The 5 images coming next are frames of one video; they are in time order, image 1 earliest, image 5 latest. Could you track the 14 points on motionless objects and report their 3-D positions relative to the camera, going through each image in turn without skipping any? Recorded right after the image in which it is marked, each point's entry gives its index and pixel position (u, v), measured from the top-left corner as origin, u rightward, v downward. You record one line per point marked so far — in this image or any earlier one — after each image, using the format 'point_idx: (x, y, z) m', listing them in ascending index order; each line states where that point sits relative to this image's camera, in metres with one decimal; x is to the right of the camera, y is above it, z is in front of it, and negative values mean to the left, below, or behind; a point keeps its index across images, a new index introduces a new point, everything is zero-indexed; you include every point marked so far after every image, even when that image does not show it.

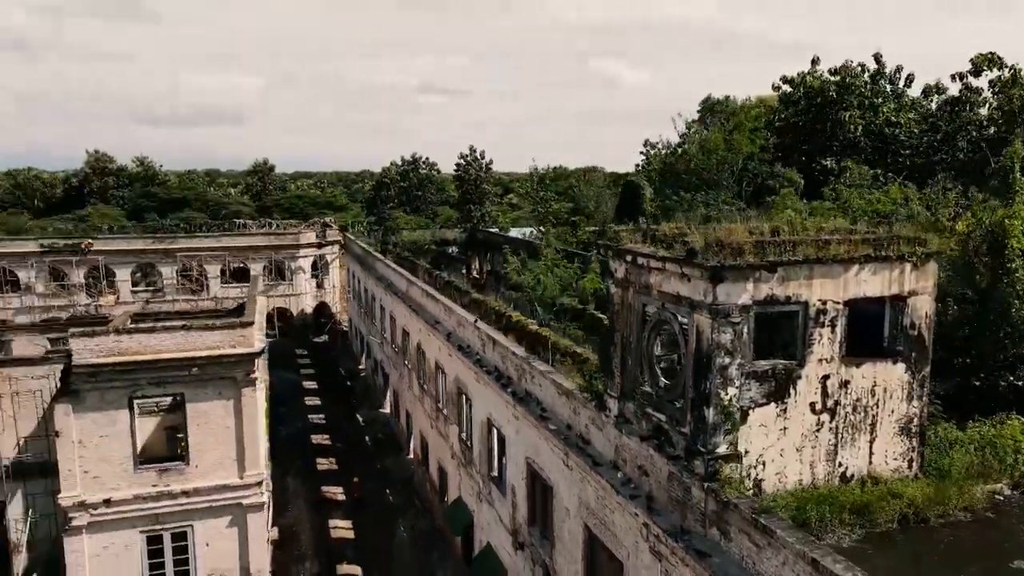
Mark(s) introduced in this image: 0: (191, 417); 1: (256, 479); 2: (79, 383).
0: (-6.5, -2.6, +14.9) m
1: (-5.3, -4.0, +15.4) m
2: (-8.2, -1.8, +14.1) m
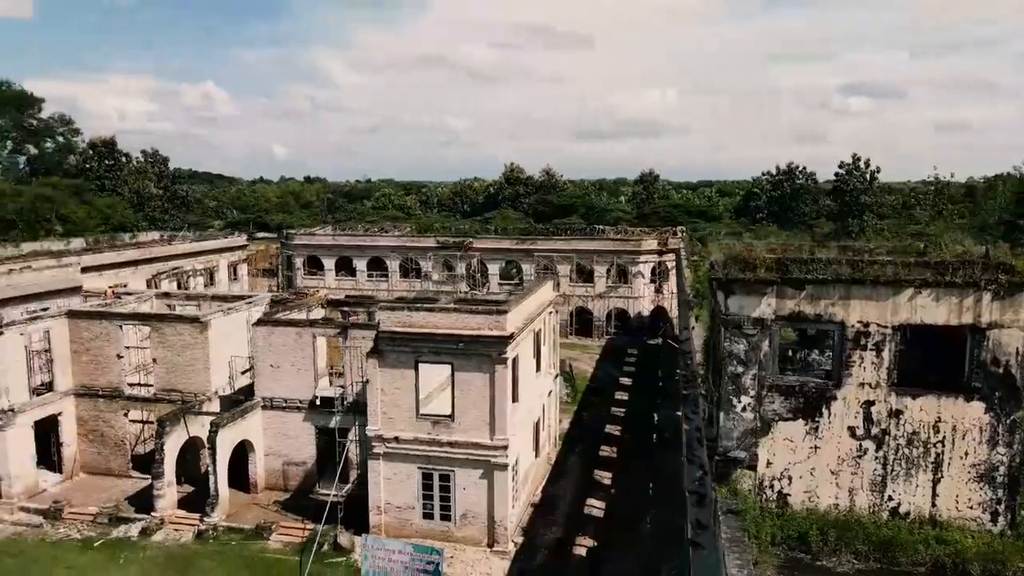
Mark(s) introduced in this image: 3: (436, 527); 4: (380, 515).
0: (-1.3, -2.4, +18.5) m
1: (-0.2, -3.8, +18.3) m
2: (-3.2, -1.4, +18.6) m
3: (-2.0, -6.2, +19.1) m
4: (-3.5, -5.9, +19.3) m
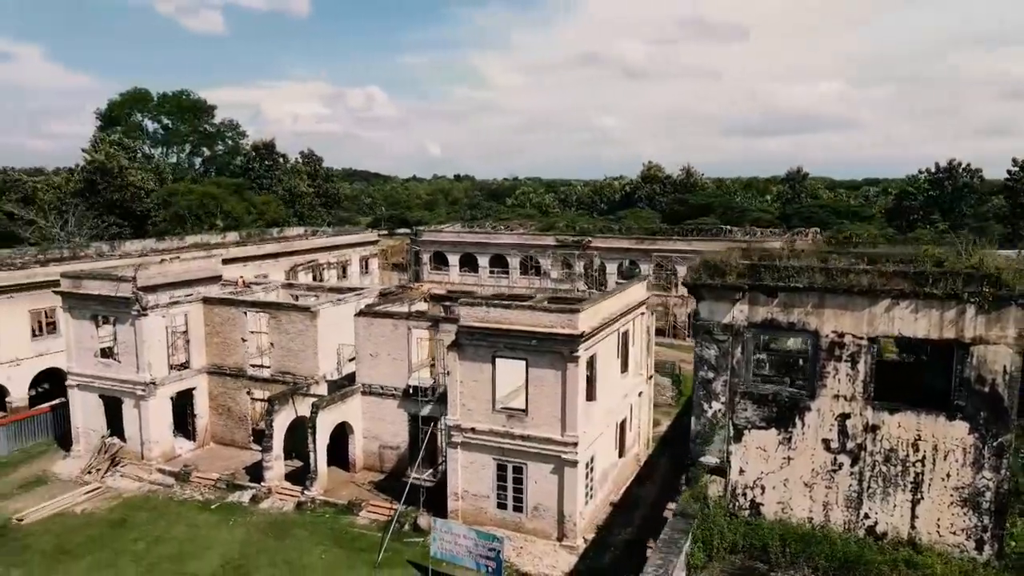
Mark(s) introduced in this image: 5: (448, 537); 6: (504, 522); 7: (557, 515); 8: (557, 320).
0: (+0.5, -2.3, +19.0) m
1: (+1.5, -3.8, +18.6) m
2: (-1.3, -1.3, +19.5) m
3: (-0.1, -6.1, +19.7) m
4: (-1.5, -5.8, +20.2) m
5: (-1.5, -5.9, +17.5) m
6: (-0.2, -6.2, +19.8) m
7: (+1.2, -5.9, +19.1) m
8: (+1.1, -0.8, +18.5) m
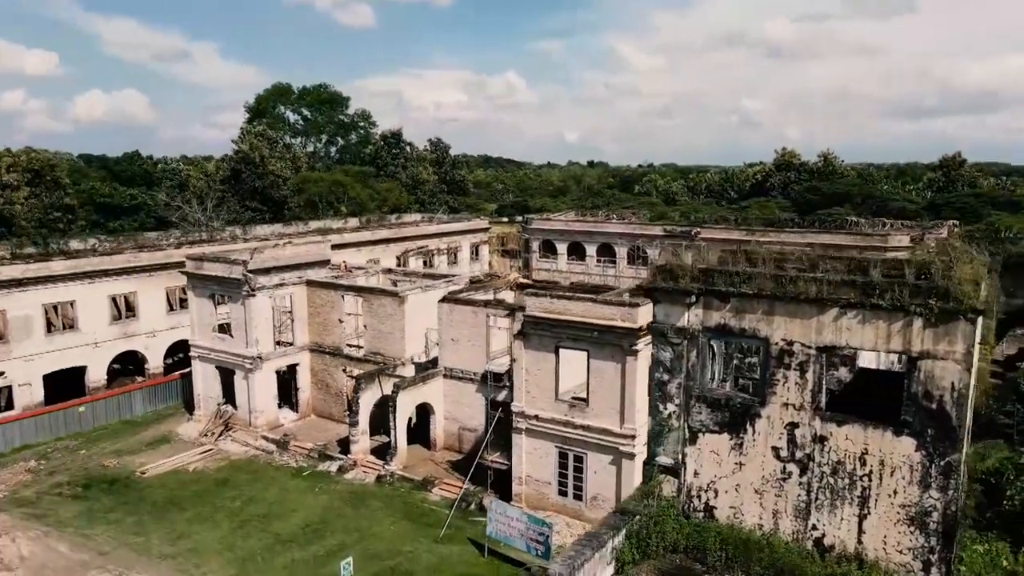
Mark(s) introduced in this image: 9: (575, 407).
0: (+2.1, -2.1, +19.2) m
1: (+3.0, -3.6, +18.7) m
2: (+0.4, -1.1, +20.0) m
3: (+1.6, -5.9, +20.1) m
4: (+0.2, -5.5, +20.8) m
5: (-0.2, -5.7, +18.2) m
6: (+1.4, -6.0, +20.2) m
7: (+2.7, -5.7, +19.3) m
8: (+2.7, -0.6, +18.6) m
9: (+1.7, -3.1, +19.6) m
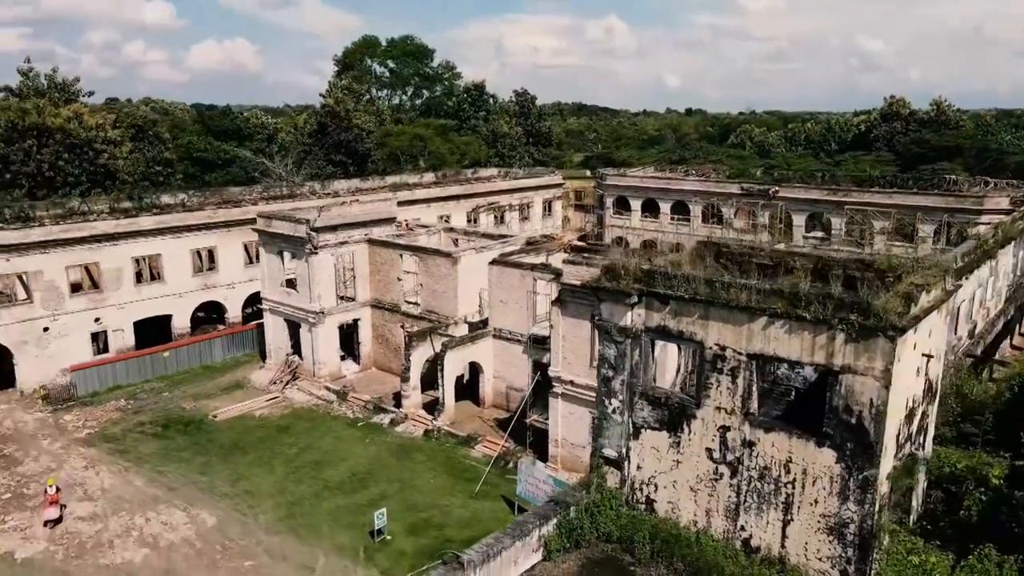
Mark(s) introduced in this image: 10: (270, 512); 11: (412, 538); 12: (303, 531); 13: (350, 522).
0: (+3.0, -1.3, +19.3) m
1: (+3.8, -2.9, +18.8) m
2: (+1.4, -0.2, +20.2) m
3: (+2.5, -5.0, +20.5) m
4: (+1.3, -4.6, +21.4) m
5: (+0.5, -4.9, +18.8) m
6: (+2.3, -5.1, +20.6) m
7: (+3.5, -4.9, +19.6) m
8: (+3.5, +0.1, +18.5) m
9: (+2.6, -2.3, +19.8) m
10: (-6.5, -6.0, +19.8) m
11: (-2.5, -6.2, +18.4) m
12: (-5.4, -6.2, +18.9) m
13: (-4.2, -6.1, +19.3) m
